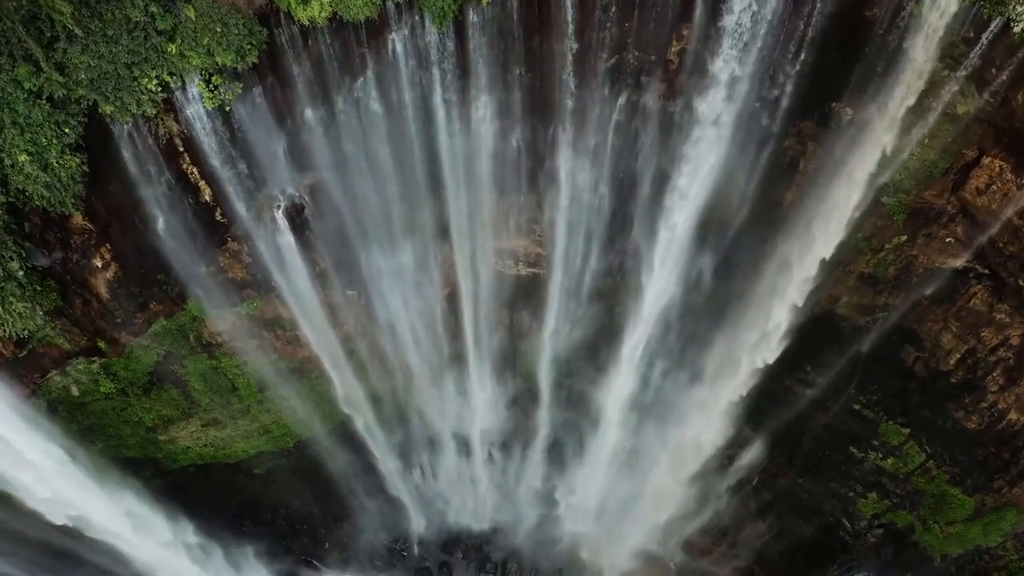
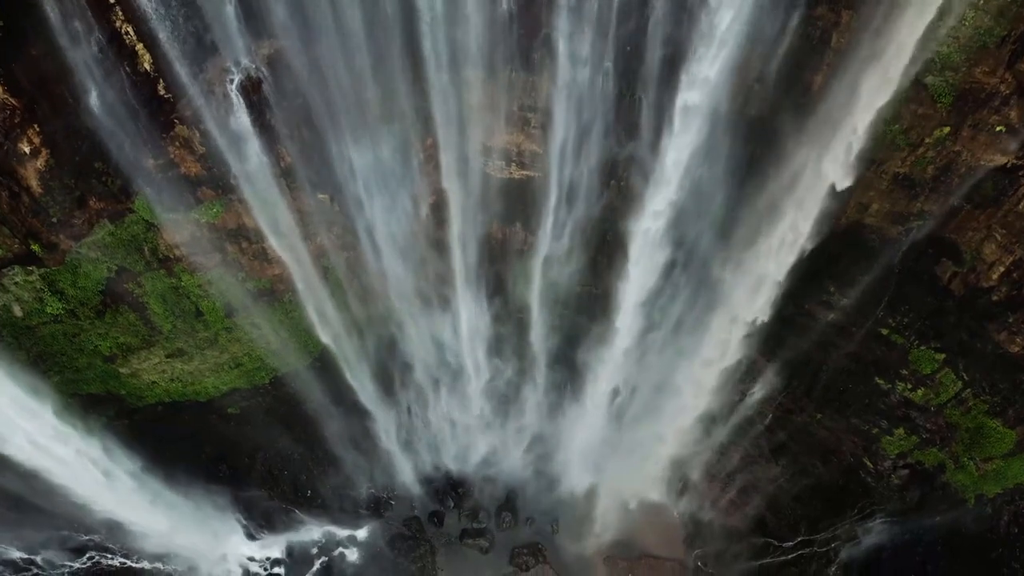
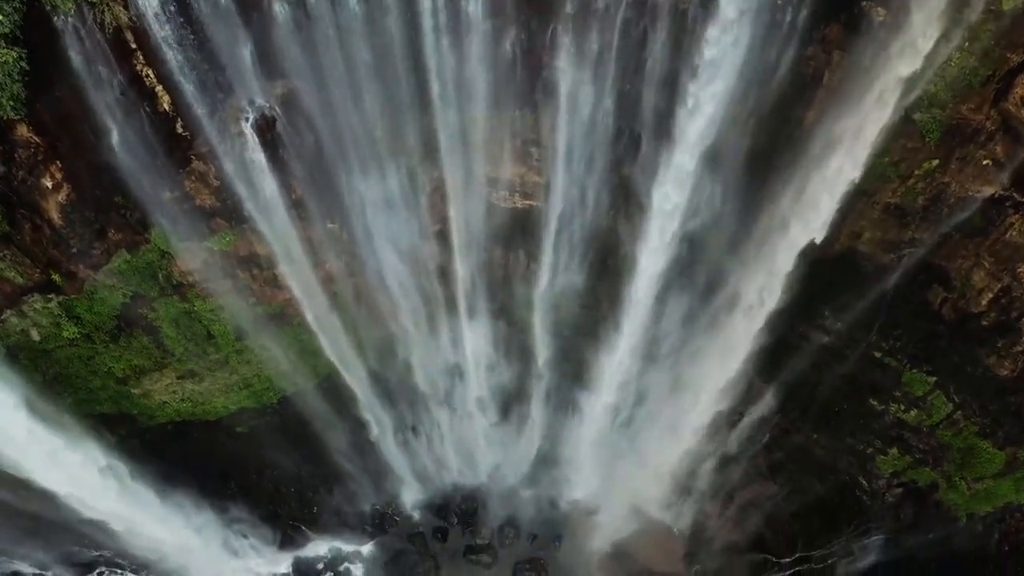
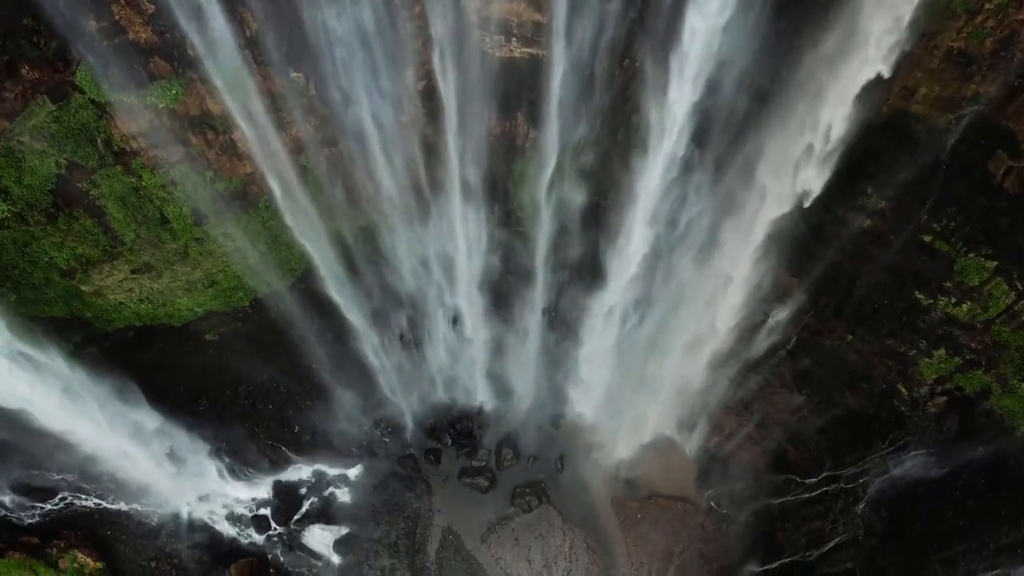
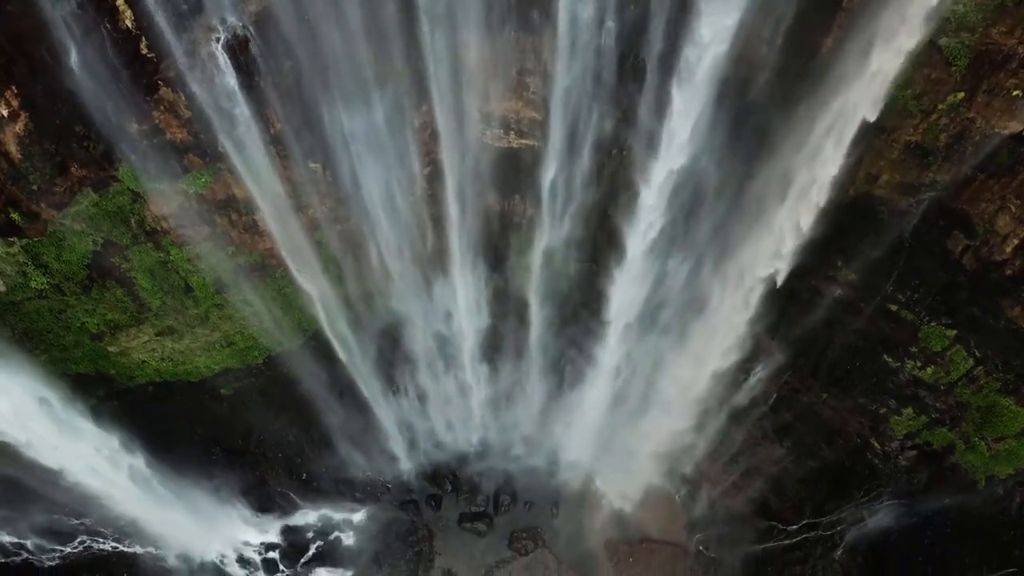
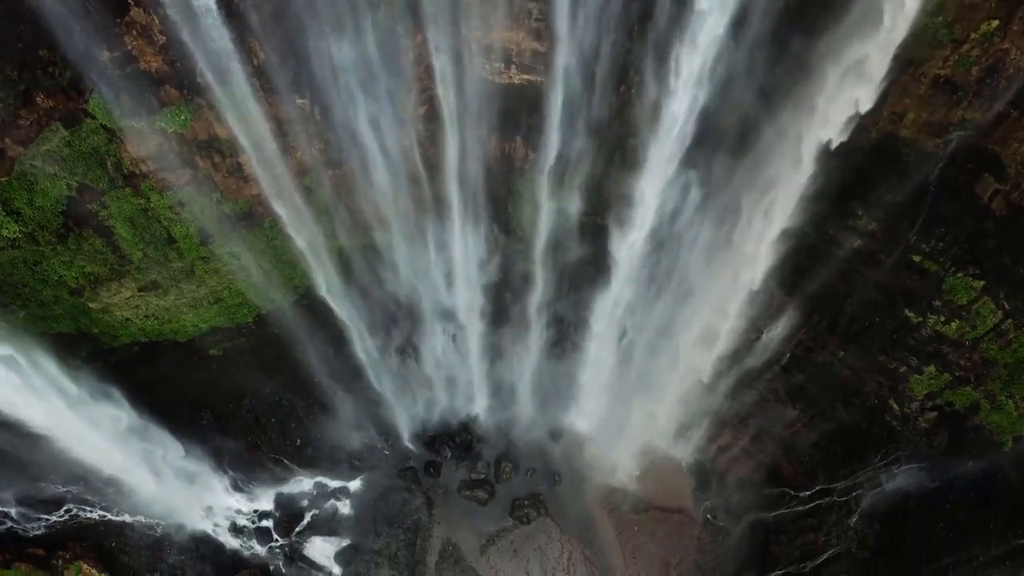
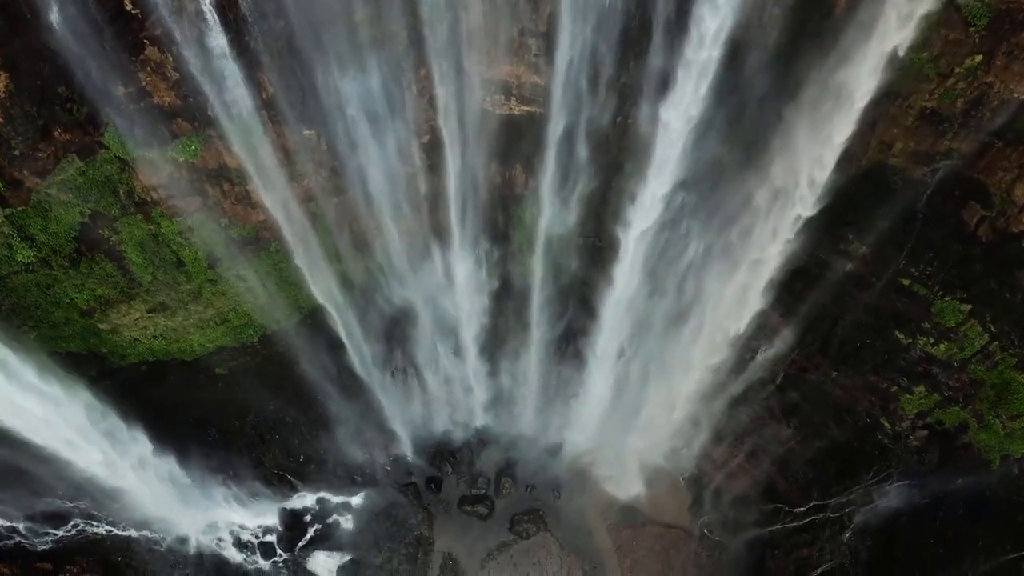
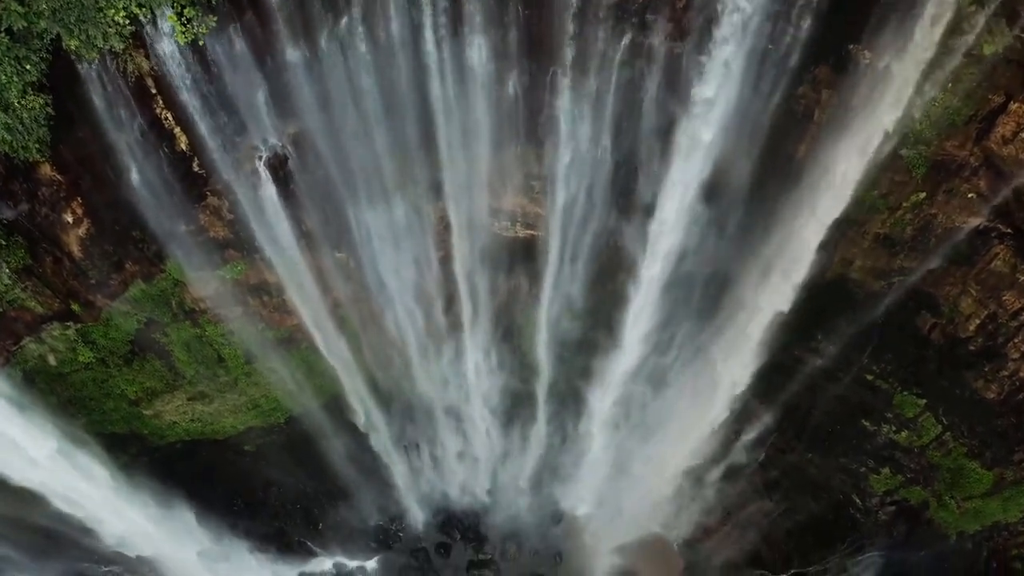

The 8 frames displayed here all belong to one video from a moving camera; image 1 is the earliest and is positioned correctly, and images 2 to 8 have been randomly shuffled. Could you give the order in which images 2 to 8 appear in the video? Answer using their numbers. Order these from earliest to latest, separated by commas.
8, 3, 2, 5, 7, 6, 4
